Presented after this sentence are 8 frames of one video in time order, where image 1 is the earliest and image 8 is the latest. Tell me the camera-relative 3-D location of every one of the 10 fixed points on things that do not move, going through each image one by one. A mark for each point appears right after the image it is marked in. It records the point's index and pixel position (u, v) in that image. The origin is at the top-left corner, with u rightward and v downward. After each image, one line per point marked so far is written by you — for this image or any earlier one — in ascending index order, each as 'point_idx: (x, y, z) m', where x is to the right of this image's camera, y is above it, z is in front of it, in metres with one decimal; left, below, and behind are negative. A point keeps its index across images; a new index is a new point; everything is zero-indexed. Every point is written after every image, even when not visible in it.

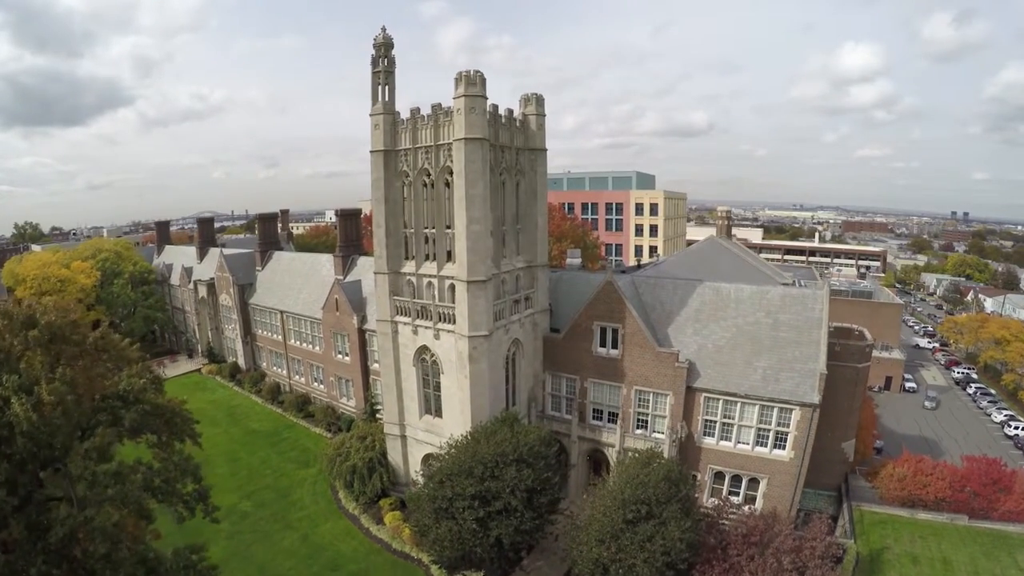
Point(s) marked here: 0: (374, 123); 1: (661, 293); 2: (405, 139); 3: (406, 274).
0: (-4.8, +5.7, +16.3) m
1: (+6.0, -0.3, +19.7) m
2: (-3.7, +5.2, +16.1) m
3: (-3.8, +0.5, +17.5) m
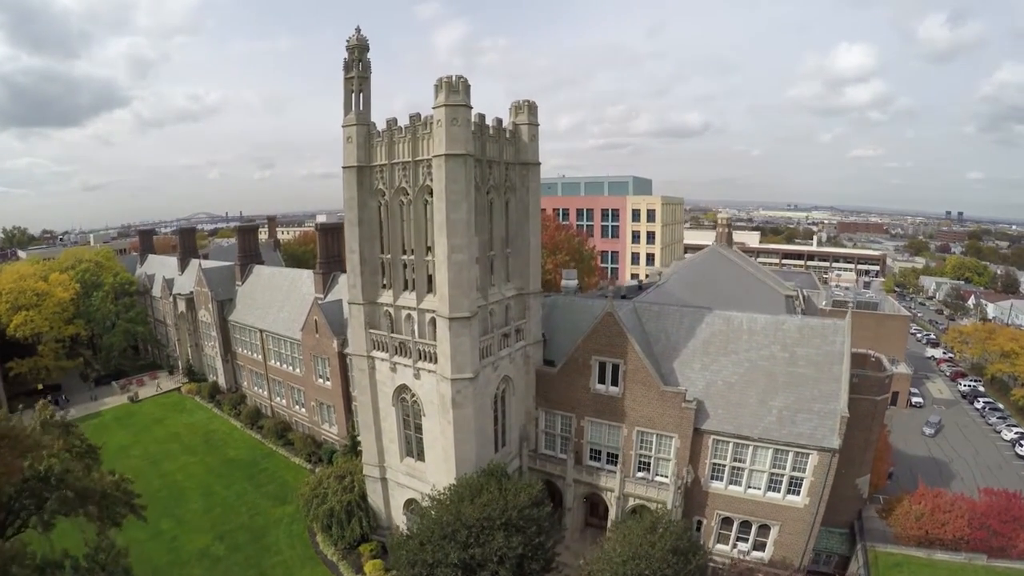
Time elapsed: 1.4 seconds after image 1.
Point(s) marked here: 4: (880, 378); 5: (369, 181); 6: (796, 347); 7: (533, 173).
0: (-5.1, +4.7, +14.7) m
1: (+5.7, -1.4, +18.1) m
2: (-4.0, +4.1, +14.5) m
3: (-4.1, -0.6, +15.8) m
4: (+14.6, -3.7, +19.6) m
5: (-4.5, +3.3, +15.0) m
6: (+9.5, -2.0, +16.6) m
7: (+0.7, +3.7, +15.4) m
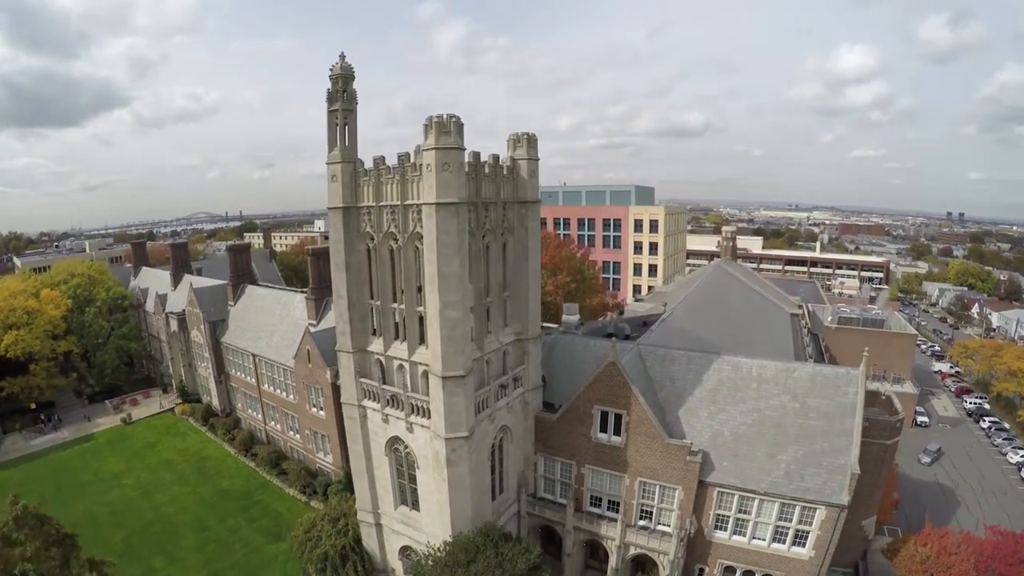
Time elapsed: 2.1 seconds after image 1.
0: (-5.2, +3.3, +13.9) m
1: (+5.6, -2.8, +17.3) m
2: (-4.1, +2.7, +13.7) m
3: (-4.2, -2.0, +15.1) m
4: (+14.5, -5.2, +18.8) m
5: (-4.5, +1.9, +14.2) m
6: (+9.4, -3.5, +15.8) m
7: (+0.6, +2.3, +14.6) m
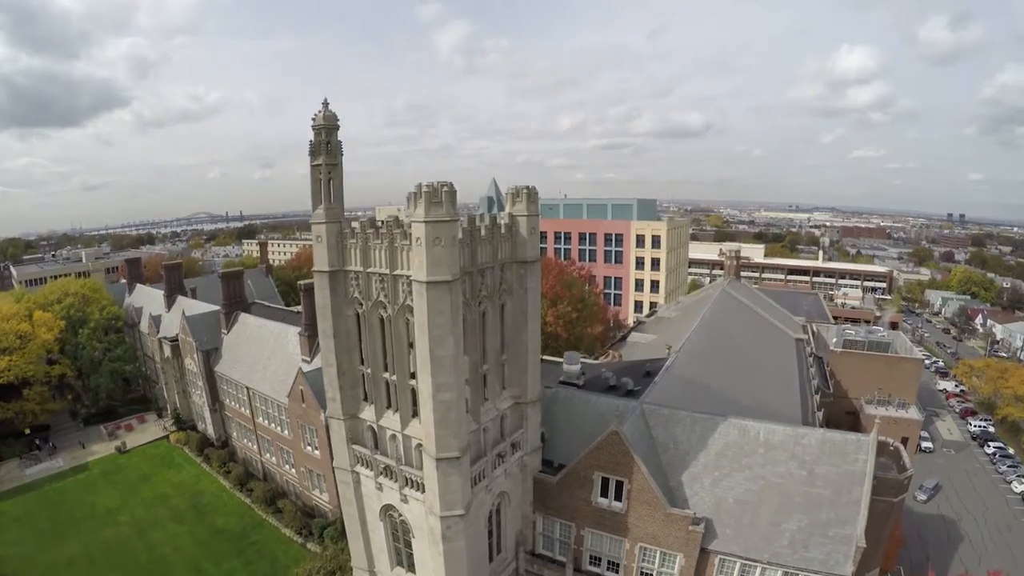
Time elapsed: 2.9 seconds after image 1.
0: (-5.3, +1.4, +13.2) m
1: (+5.5, -4.7, +16.6) m
2: (-4.2, +0.9, +12.9) m
3: (-4.3, -3.8, +14.3) m
4: (+14.4, -7.0, +18.1) m
5: (-4.6, 0.0, +13.4) m
6: (+9.4, -5.4, +15.0) m
7: (+0.5, +0.4, +13.9) m
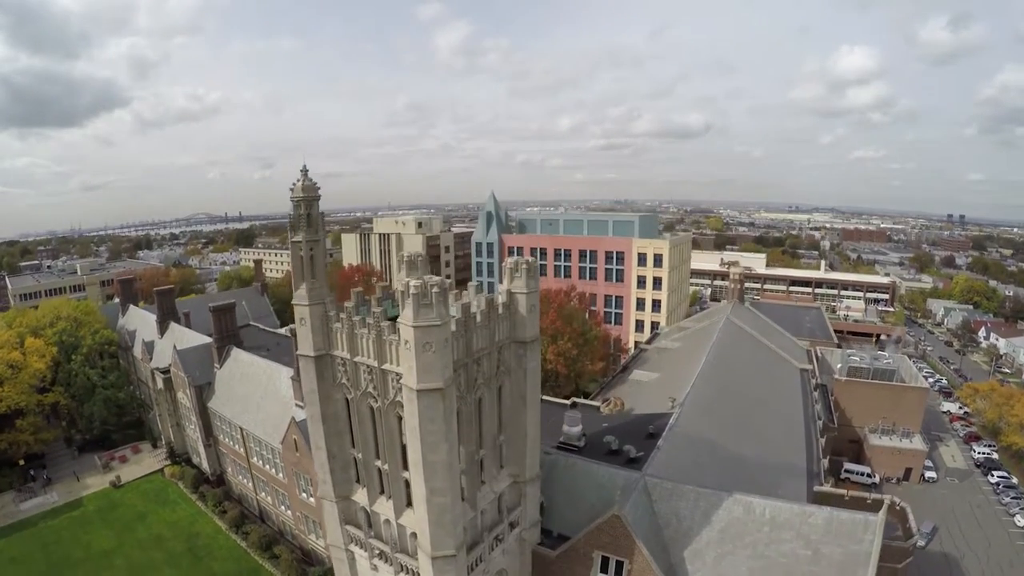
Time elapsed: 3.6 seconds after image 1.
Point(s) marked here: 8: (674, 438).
0: (-5.3, -0.7, +12.4) m
1: (+5.5, -6.8, +15.8) m
2: (-4.2, -1.3, +12.2) m
3: (-4.3, -6.0, +13.6) m
4: (+14.4, -9.2, +17.3) m
5: (-4.6, -2.1, +12.7) m
6: (+9.3, -7.5, +14.3) m
7: (+0.5, -1.7, +13.1) m
8: (+6.1, -5.9, +18.9) m
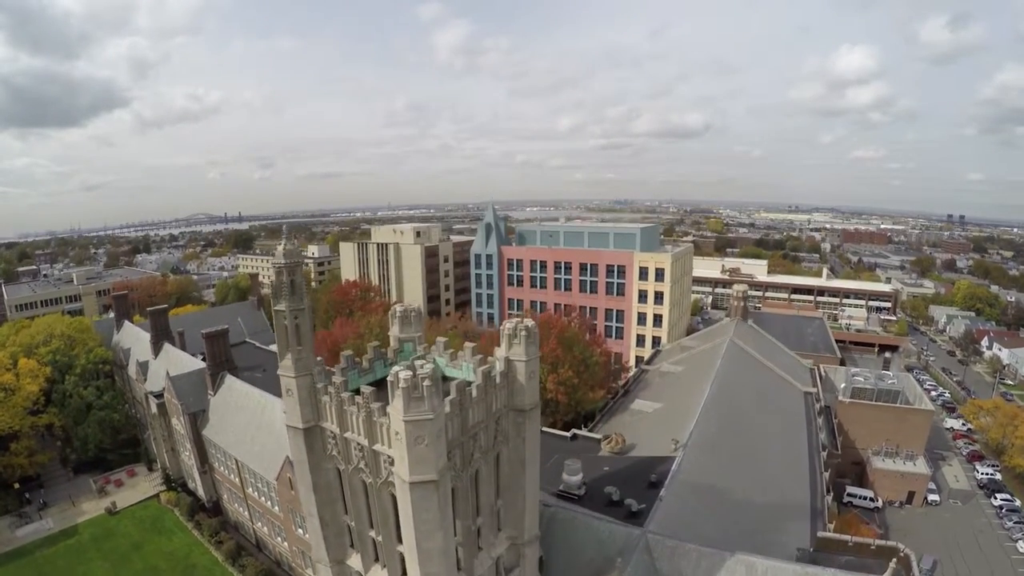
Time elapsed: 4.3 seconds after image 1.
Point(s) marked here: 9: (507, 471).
0: (-5.4, -2.3, +11.8) m
1: (+5.4, -8.4, +15.2) m
2: (-4.3, -2.9, +11.5) m
3: (-4.4, -7.6, +12.9) m
4: (+14.3, -10.9, +16.7) m
5: (-4.7, -3.7, +12.0) m
6: (+9.2, -9.2, +13.7) m
7: (+0.4, -3.3, +12.5) m
8: (+6.1, -7.5, +18.3) m
9: (-0.1, -4.9, +13.1) m
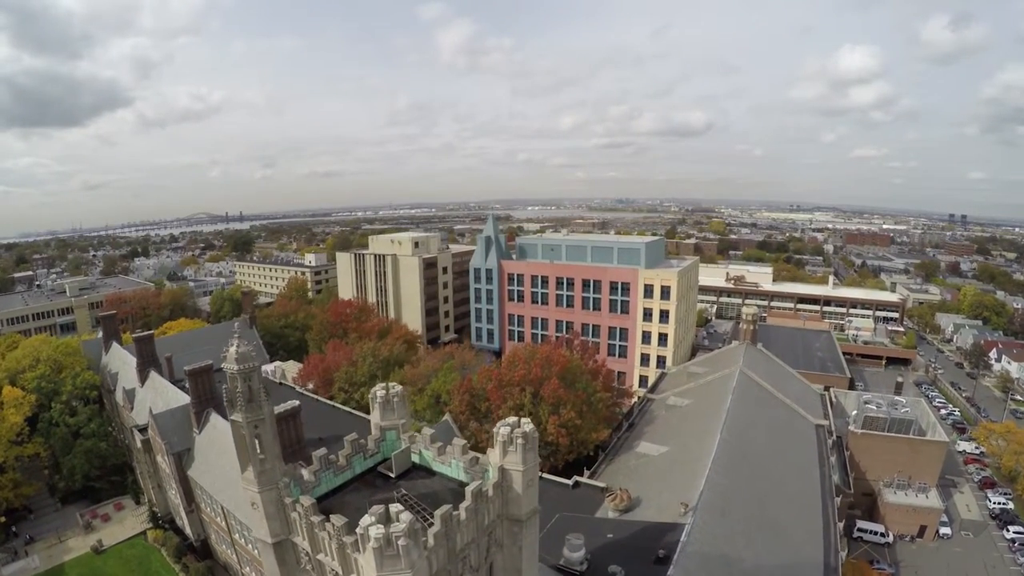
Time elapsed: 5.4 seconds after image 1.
0: (-5.5, -4.4, +10.4) m
1: (+5.3, -10.5, +13.8) m
2: (-4.4, -4.9, +10.1) m
3: (-4.5, -9.6, +11.5) m
4: (+14.2, -12.9, +15.2) m
5: (-4.8, -5.7, +10.6) m
6: (+9.1, -11.2, +12.2) m
7: (+0.3, -5.4, +11.1) m
8: (+6.0, -9.6, +16.9) m
9: (-0.3, -6.9, +11.7) m
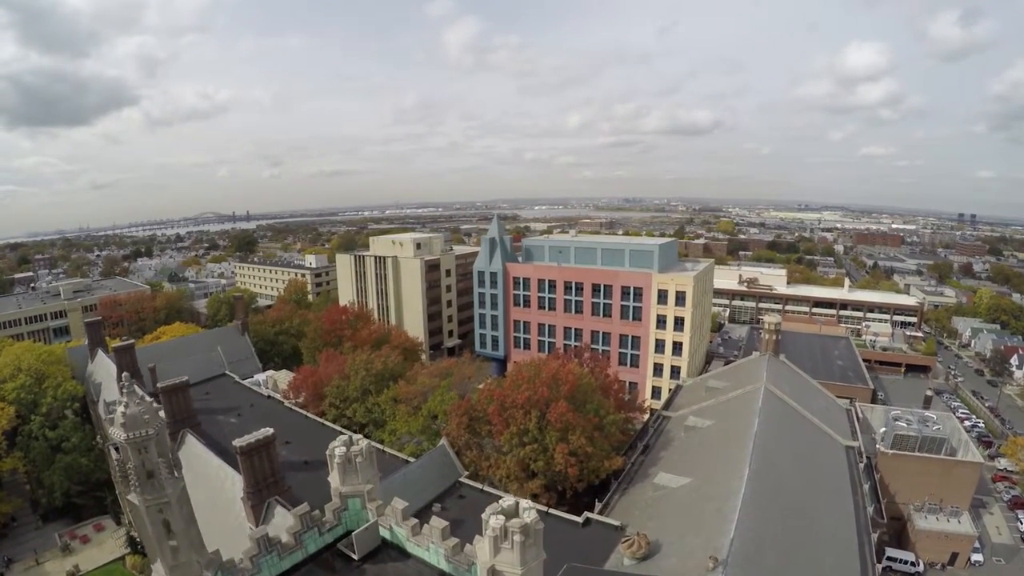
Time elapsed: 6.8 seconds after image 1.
0: (-5.5, -5.1, +8.0) m
1: (+5.2, -11.2, +11.3) m
2: (-4.5, -5.6, +7.7) m
3: (-4.6, -10.3, +9.2) m
4: (+14.1, -13.6, +12.7) m
5: (-4.9, -6.4, +8.2) m
6: (+9.0, -11.9, +9.7) m
7: (+0.3, -6.1, +8.6) m
8: (+6.0, -10.3, +14.4) m
9: (-0.3, -7.6, +9.2) m
